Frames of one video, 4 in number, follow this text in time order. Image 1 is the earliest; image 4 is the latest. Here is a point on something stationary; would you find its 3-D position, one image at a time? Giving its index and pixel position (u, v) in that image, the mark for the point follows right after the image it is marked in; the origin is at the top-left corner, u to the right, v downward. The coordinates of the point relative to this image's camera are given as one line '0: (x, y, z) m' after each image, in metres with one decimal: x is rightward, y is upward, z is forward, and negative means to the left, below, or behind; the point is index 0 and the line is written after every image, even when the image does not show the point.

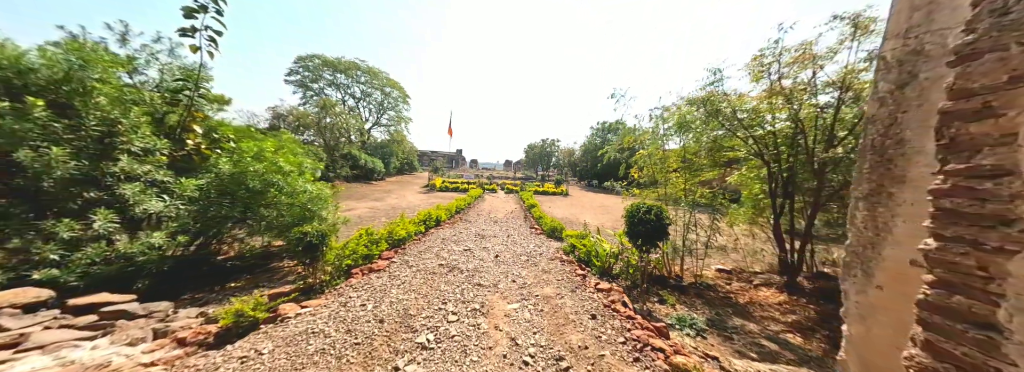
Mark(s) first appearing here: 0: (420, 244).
0: (-2.0, -1.2, +5.2) m
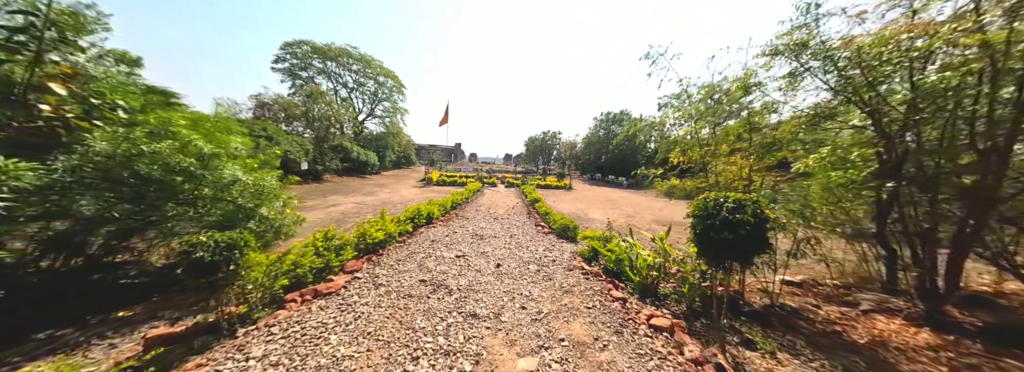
0: (-1.9, -1.1, +4.2) m
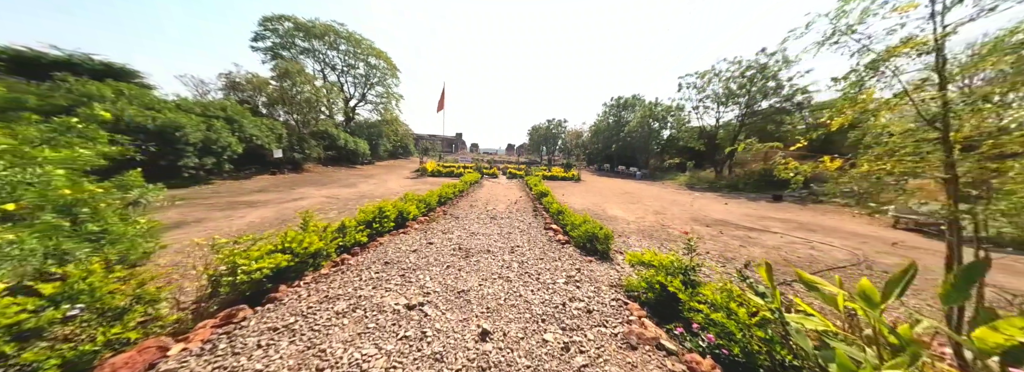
0: (-1.9, -0.9, +2.4) m
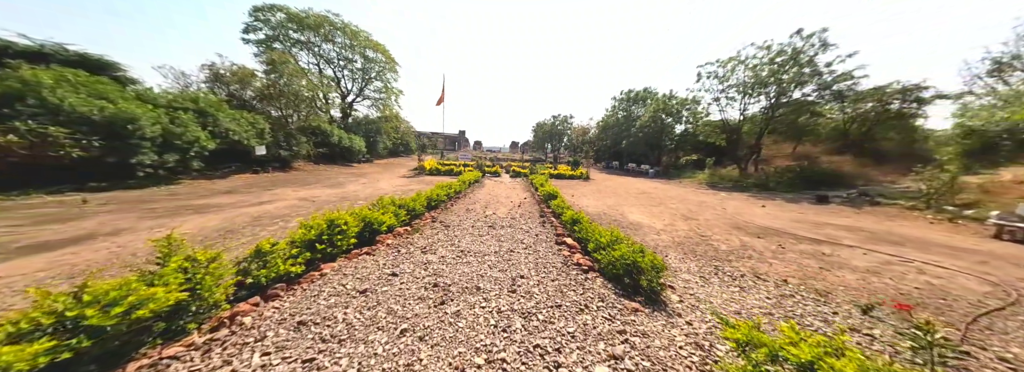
0: (-1.9, -1.0, +1.1) m
